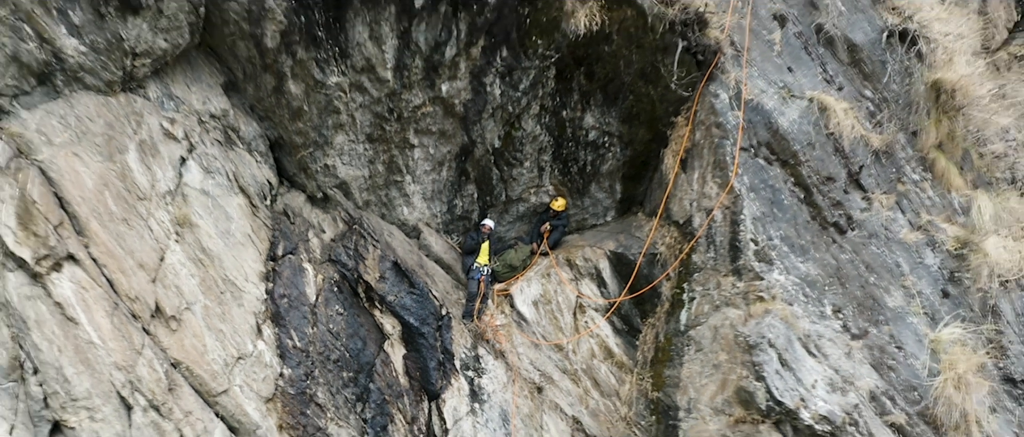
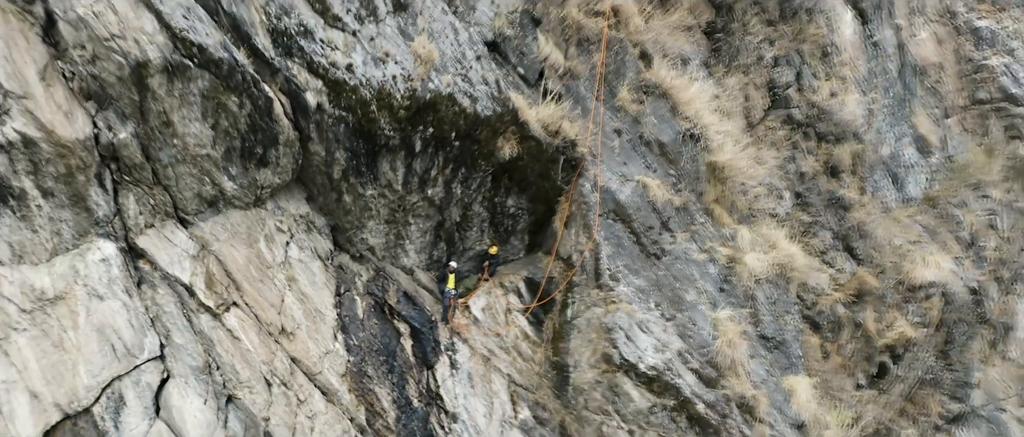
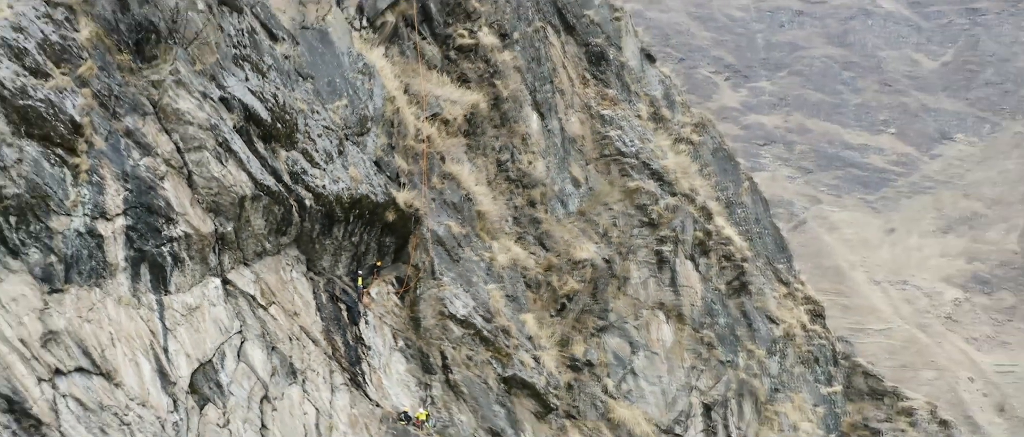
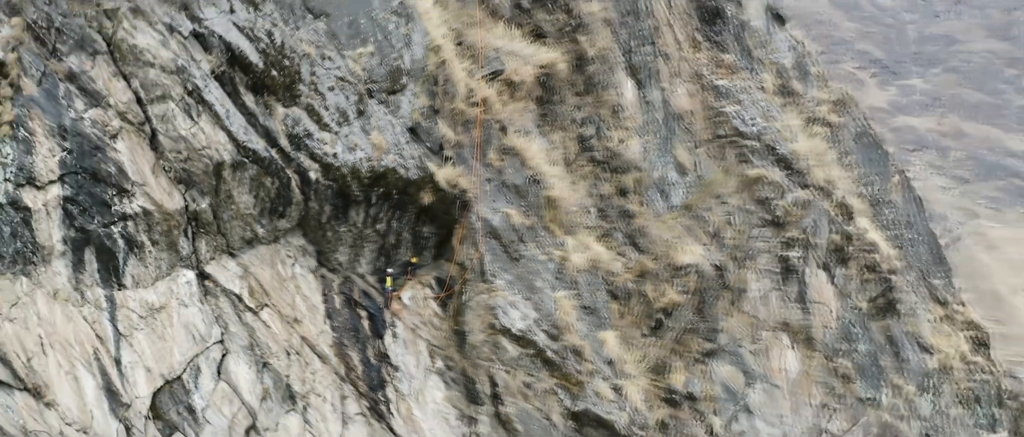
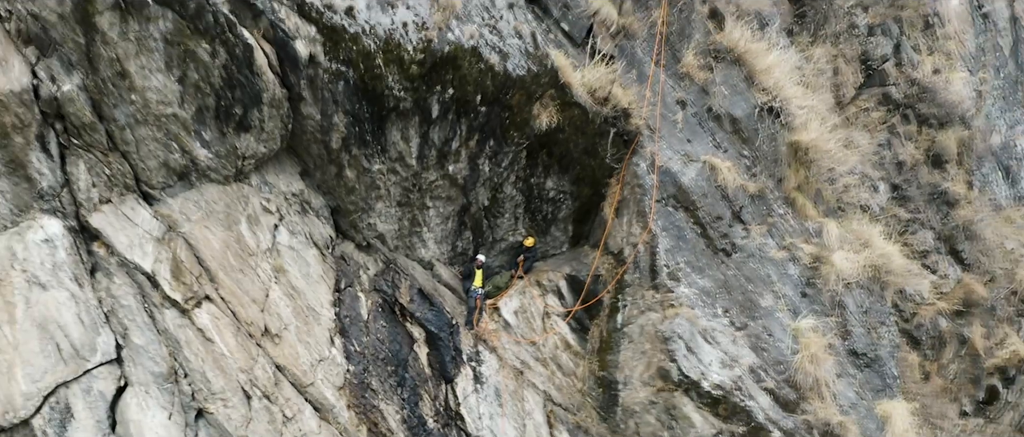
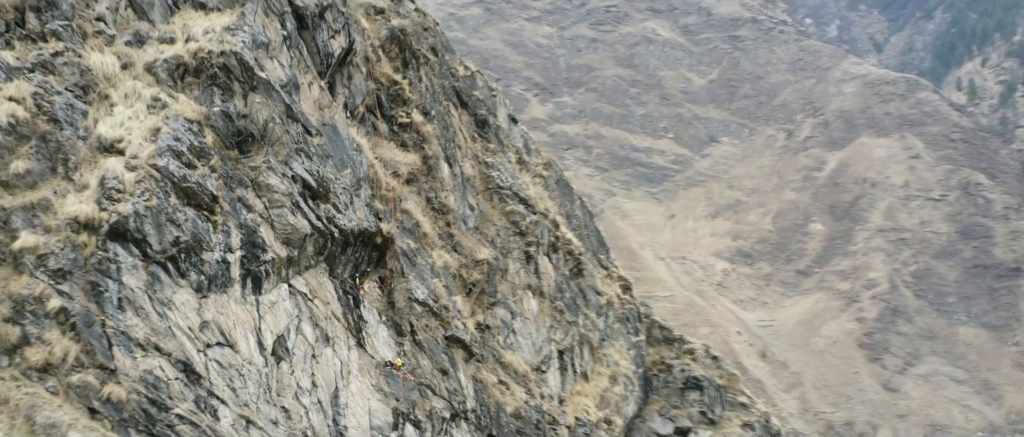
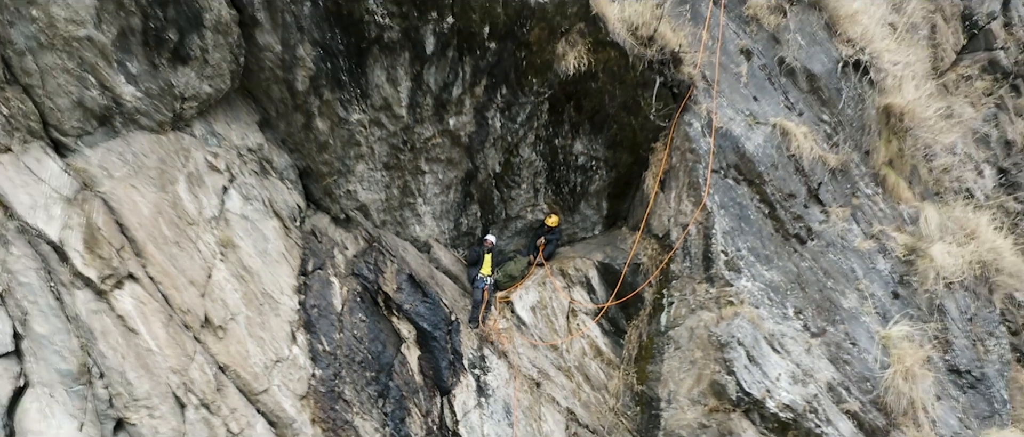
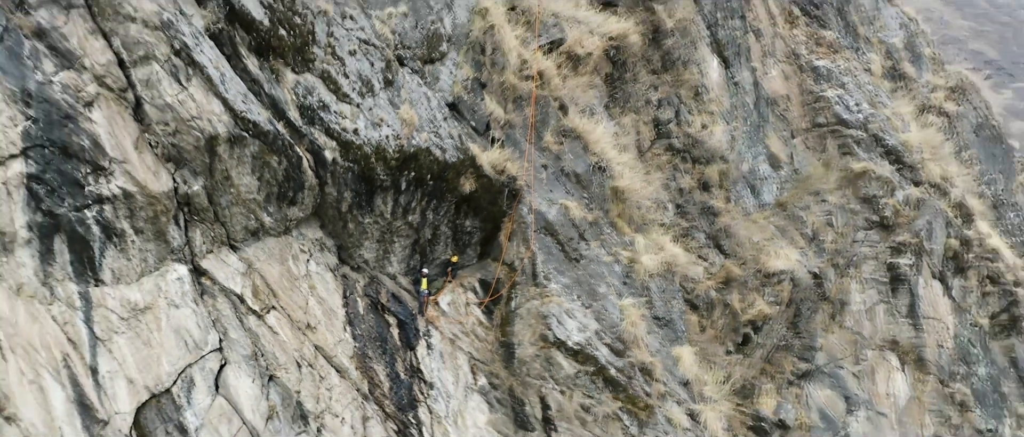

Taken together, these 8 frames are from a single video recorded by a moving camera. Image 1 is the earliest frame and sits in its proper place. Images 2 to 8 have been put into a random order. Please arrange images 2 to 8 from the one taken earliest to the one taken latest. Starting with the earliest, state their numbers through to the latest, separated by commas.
7, 5, 2, 8, 4, 3, 6
